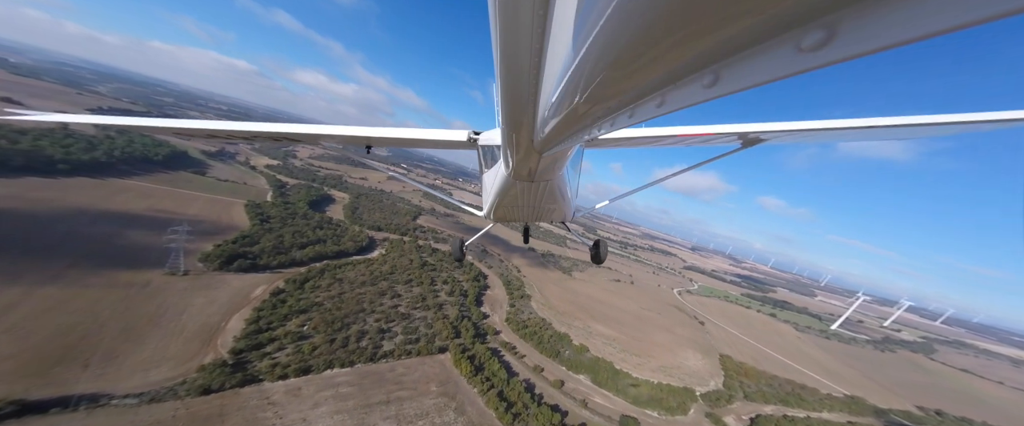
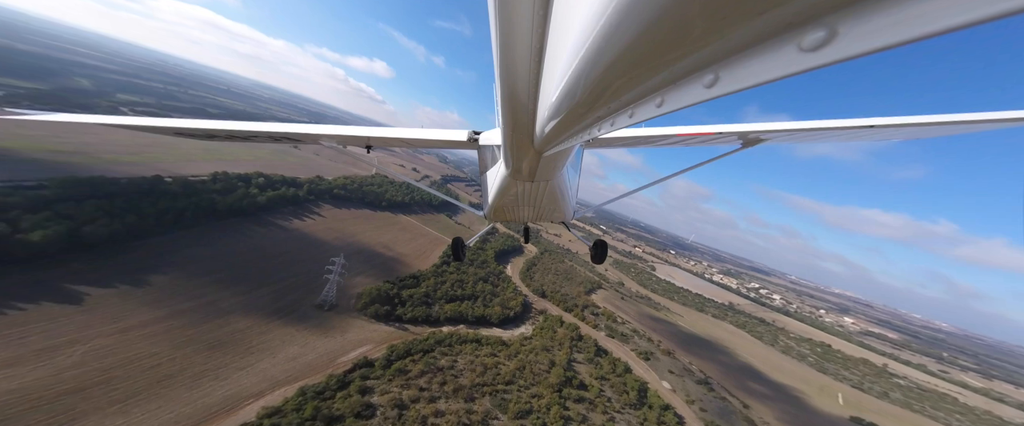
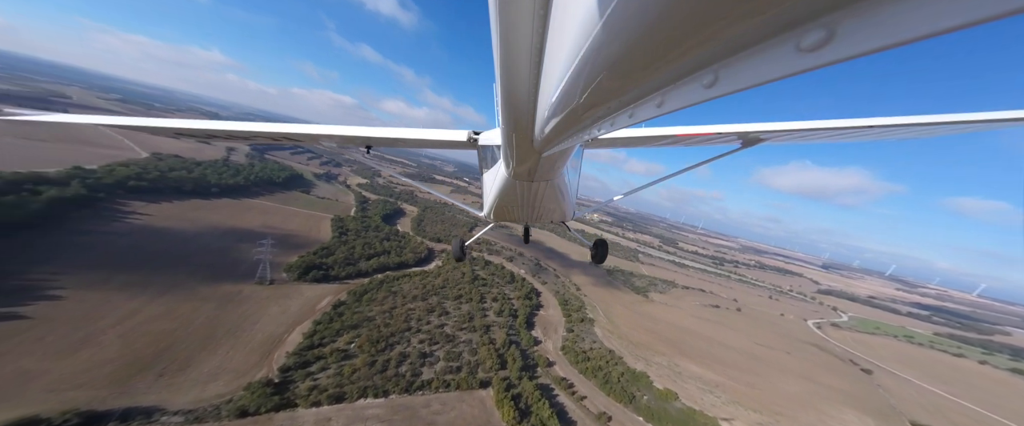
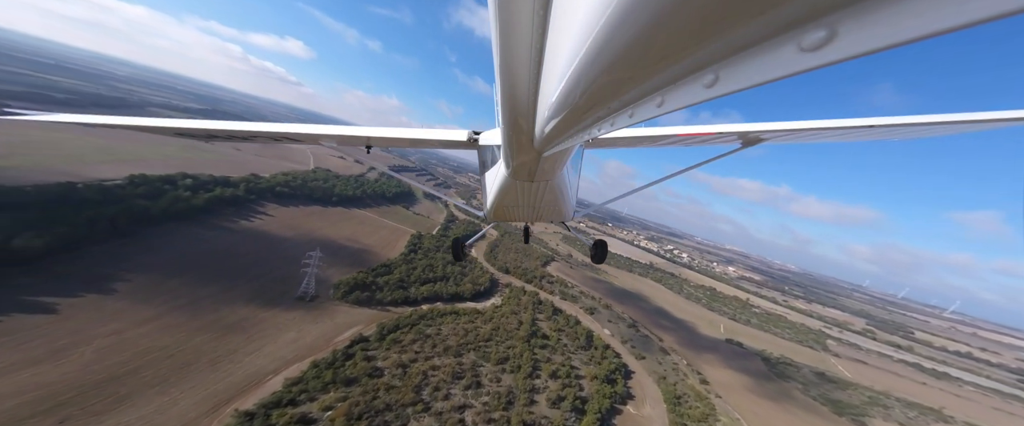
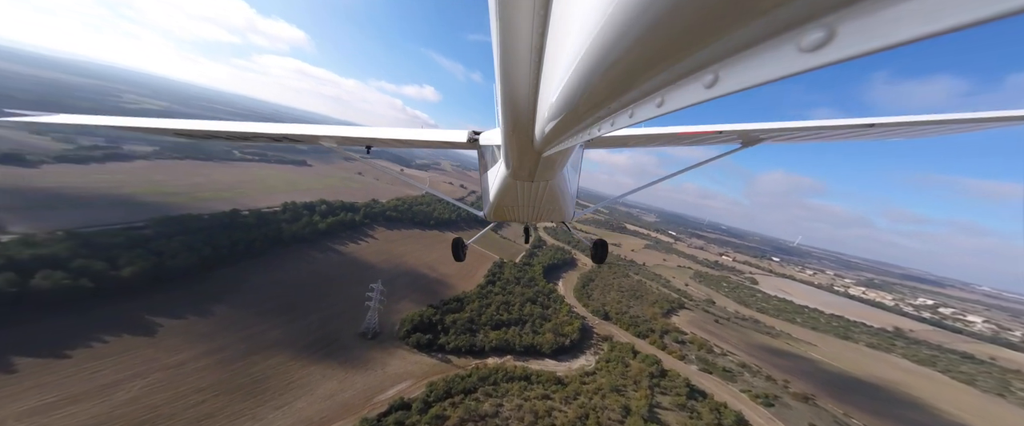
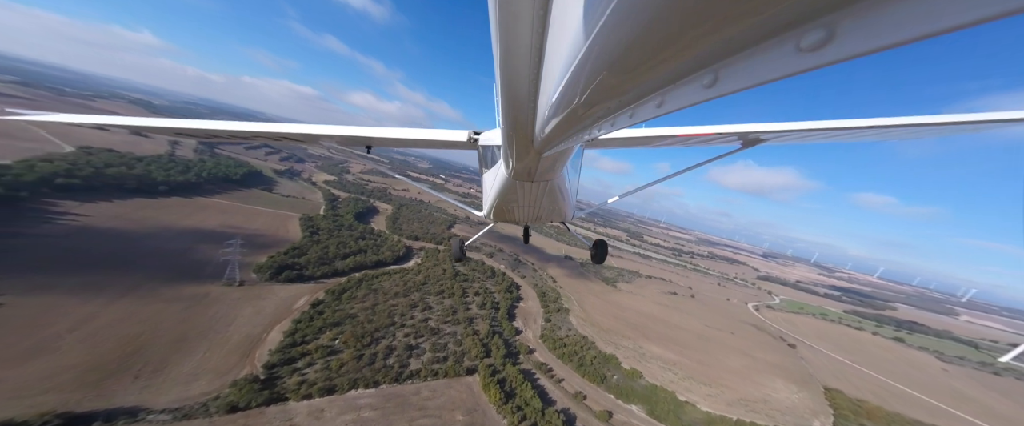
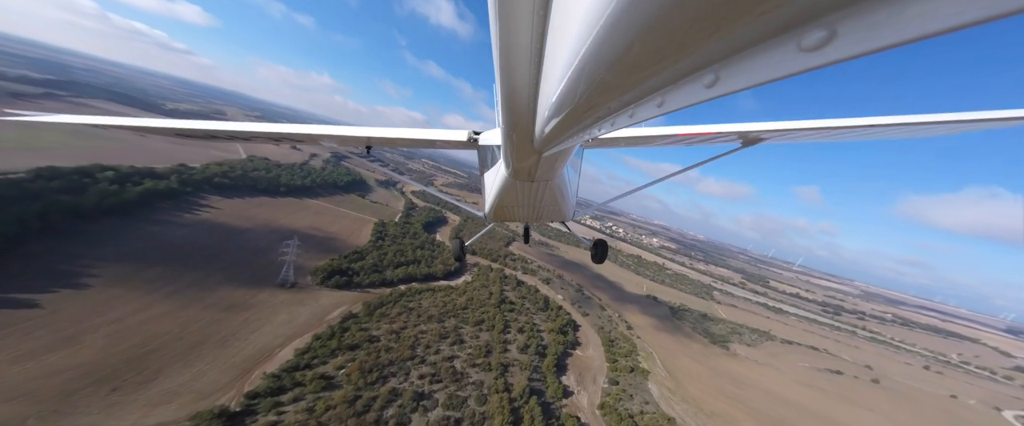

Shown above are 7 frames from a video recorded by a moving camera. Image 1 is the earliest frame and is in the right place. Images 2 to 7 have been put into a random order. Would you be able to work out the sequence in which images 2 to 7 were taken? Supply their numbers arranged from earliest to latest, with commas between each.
6, 3, 7, 4, 2, 5
